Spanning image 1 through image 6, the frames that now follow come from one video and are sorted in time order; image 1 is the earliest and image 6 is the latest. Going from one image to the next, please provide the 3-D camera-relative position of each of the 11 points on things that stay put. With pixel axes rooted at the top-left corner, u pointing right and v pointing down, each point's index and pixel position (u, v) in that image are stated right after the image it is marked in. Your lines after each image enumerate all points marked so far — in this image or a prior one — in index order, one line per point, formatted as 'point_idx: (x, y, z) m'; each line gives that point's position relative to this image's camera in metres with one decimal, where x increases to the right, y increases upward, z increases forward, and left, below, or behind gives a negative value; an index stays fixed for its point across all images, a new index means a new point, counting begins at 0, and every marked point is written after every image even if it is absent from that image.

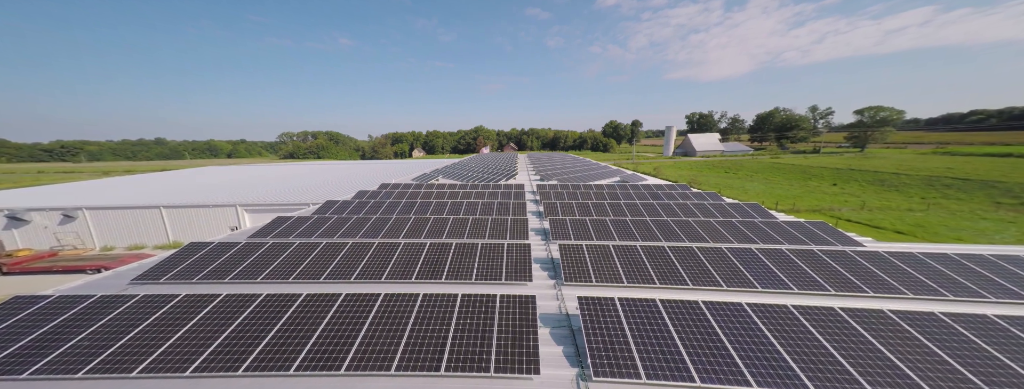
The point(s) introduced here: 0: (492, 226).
0: (-1.2, -2.0, +15.1) m
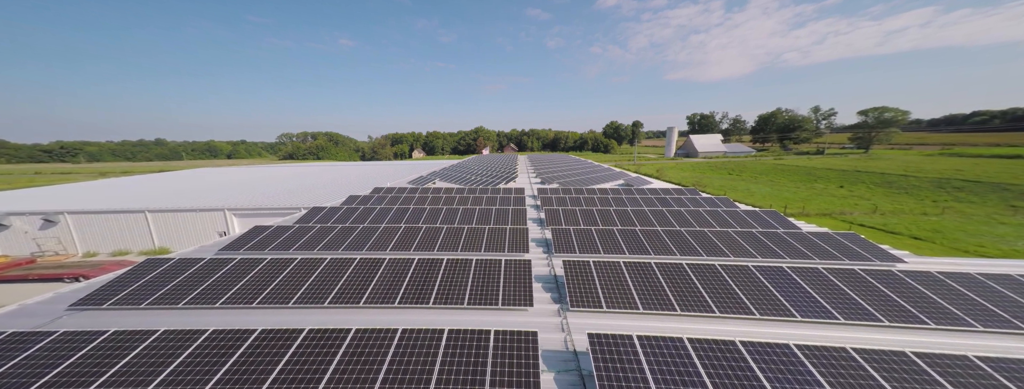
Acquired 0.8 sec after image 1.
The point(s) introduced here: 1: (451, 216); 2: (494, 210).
0: (-1.2, -2.4, +14.1) m
1: (-3.9, -1.5, +15.7) m
2: (-1.2, -1.1, +16.6) m
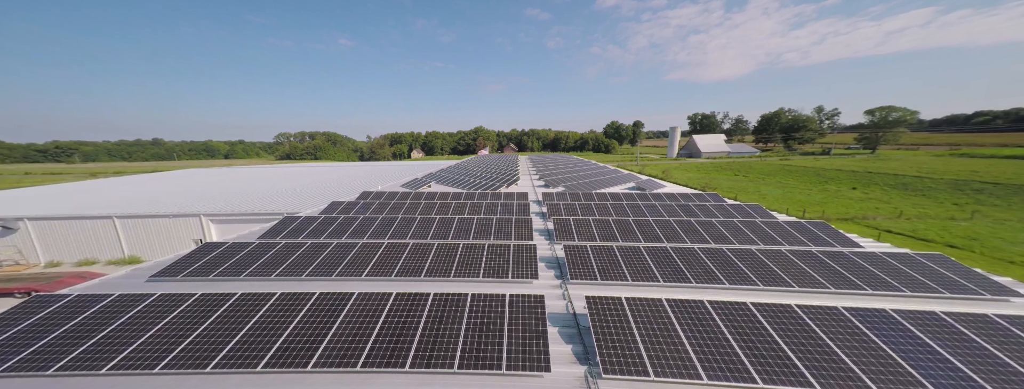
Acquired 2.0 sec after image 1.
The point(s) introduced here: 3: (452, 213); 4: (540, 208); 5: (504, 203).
0: (-1.1, -2.7, +12.3) m
1: (-3.8, -1.8, +13.8) m
2: (-1.1, -1.5, +14.8) m
3: (-4.2, -1.1, +17.9) m
4: (+2.0, -0.8, +18.2) m
5: (-0.7, -0.6, +17.7) m
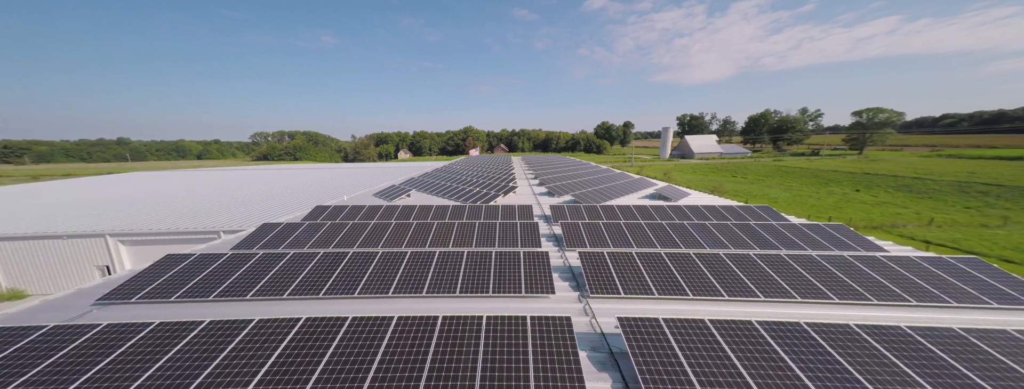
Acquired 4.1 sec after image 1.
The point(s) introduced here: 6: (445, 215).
0: (-0.9, -3.5, +8.4) m
1: (-3.6, -2.6, +9.9) m
2: (-1.0, -2.3, +10.9) m
3: (-4.2, -1.9, +13.9) m
4: (+2.0, -1.5, +14.5) m
5: (-0.7, -1.4, +13.9) m
6: (-3.6, -1.0, +15.4) m
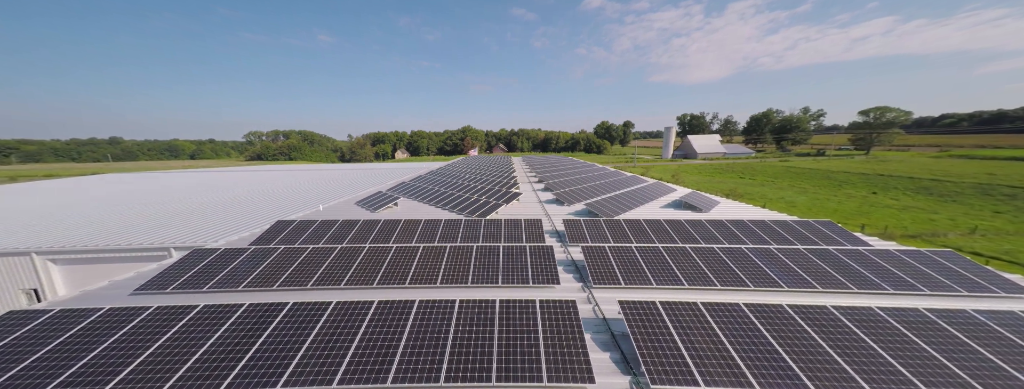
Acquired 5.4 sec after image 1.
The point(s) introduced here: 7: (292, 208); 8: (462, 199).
0: (-0.6, -4.0, +6.0) m
1: (-3.4, -3.2, +7.4) m
2: (-0.7, -2.8, +8.5) m
3: (-4.0, -2.5, +11.4) m
4: (+2.2, -2.1, +12.0) m
5: (-0.5, -1.9, +11.4) m
6: (-3.3, -1.6, +12.9) m
7: (-17.5, -0.9, +20.3) m
8: (-3.3, -0.3, +17.9) m
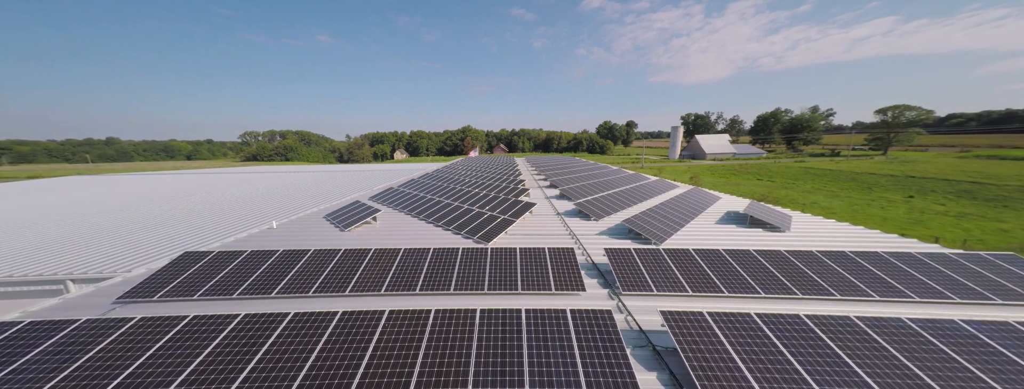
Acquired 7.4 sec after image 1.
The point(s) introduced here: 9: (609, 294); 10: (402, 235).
0: (0.0, -4.6, +2.3) m
1: (-2.8, -3.7, +3.7) m
2: (-0.1, -3.4, +4.8) m
3: (-3.4, -3.0, +7.8) m
4: (+2.8, -2.6, +8.4) m
5: (+0.1, -2.5, +7.8) m
6: (-2.7, -2.1, +9.3) m
7: (-16.9, -1.5, +16.6) m
8: (-2.7, -0.9, +14.2) m
9: (+2.6, -2.6, +7.3) m
10: (-4.8, -1.7, +11.5) m
